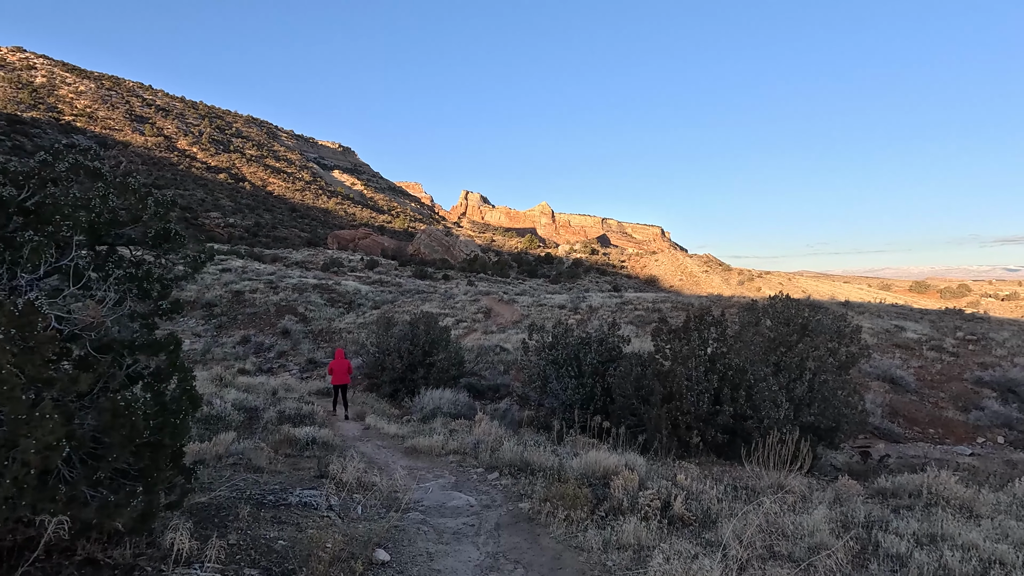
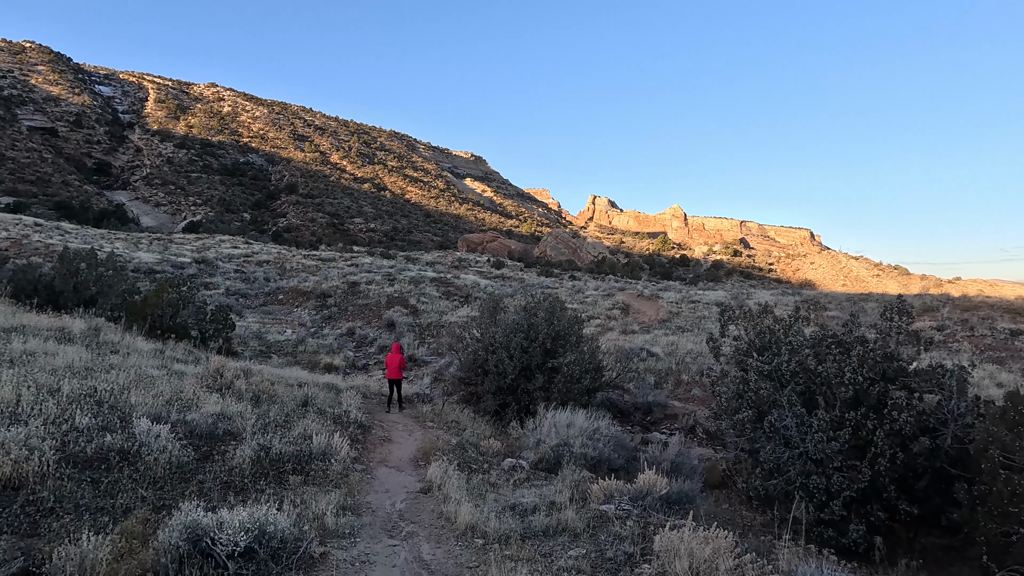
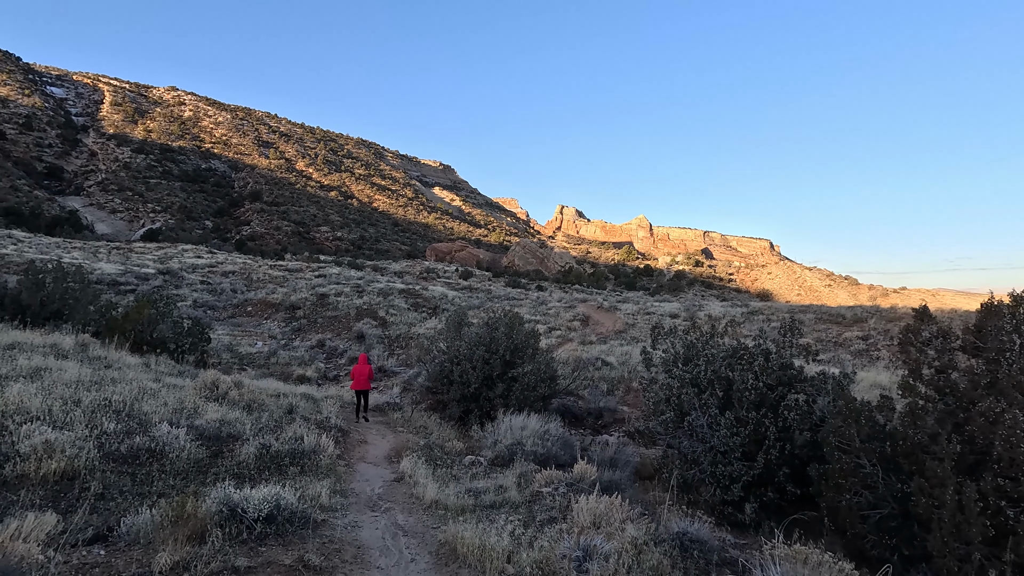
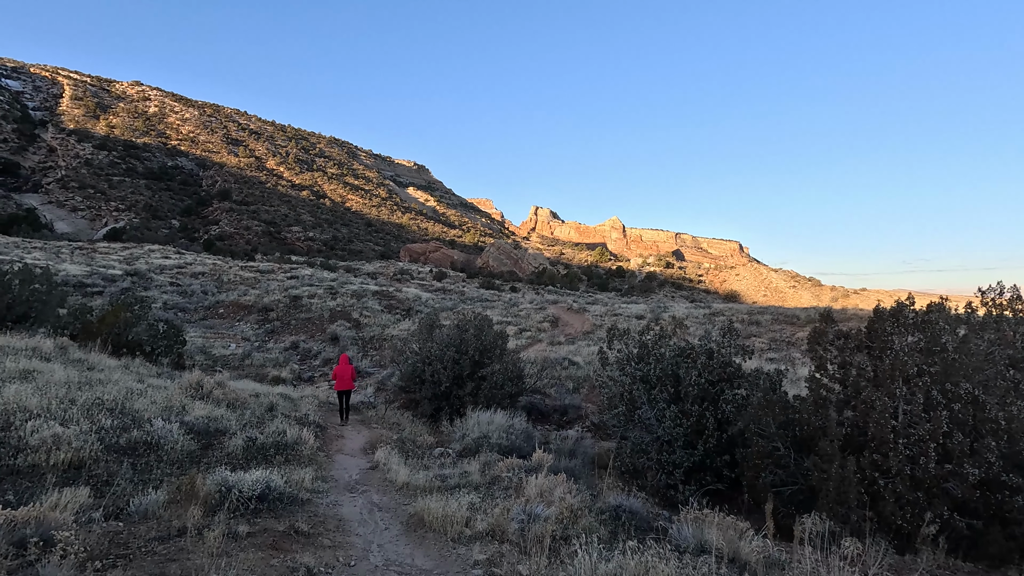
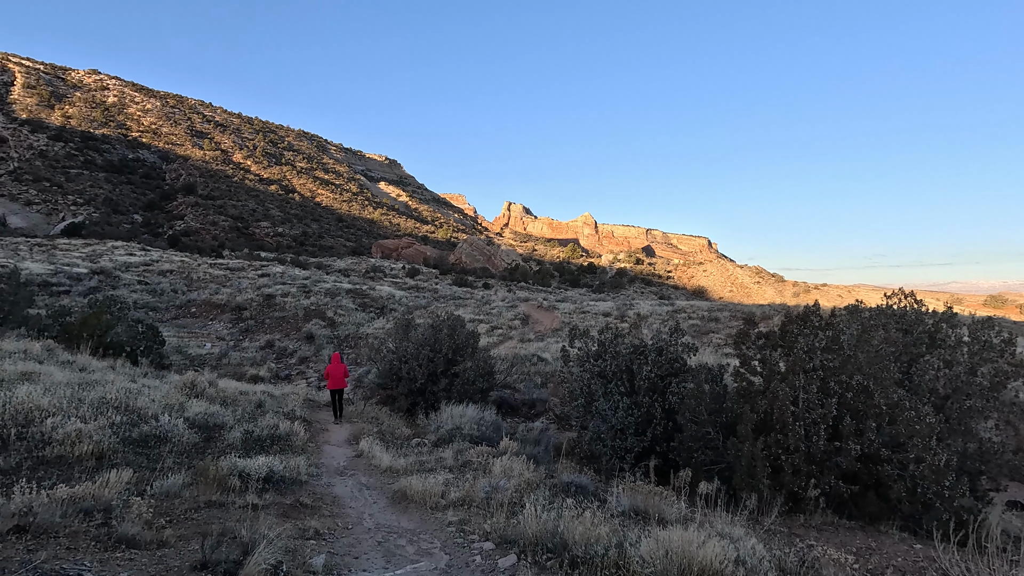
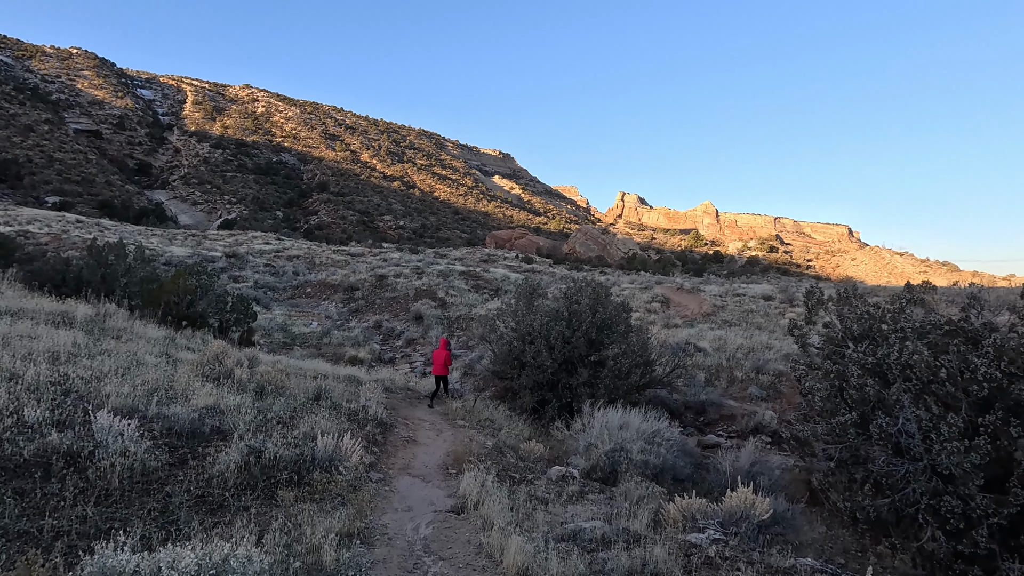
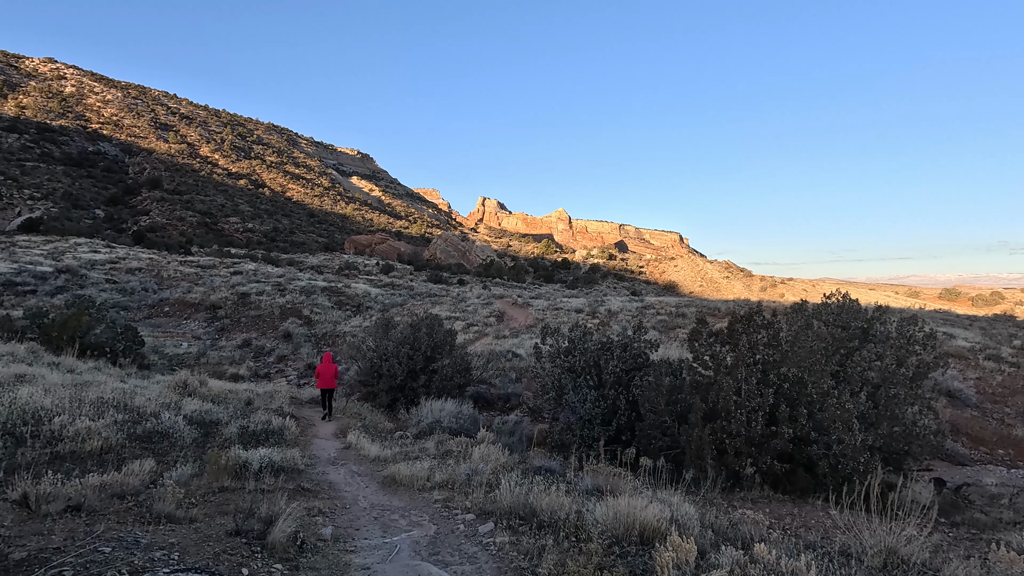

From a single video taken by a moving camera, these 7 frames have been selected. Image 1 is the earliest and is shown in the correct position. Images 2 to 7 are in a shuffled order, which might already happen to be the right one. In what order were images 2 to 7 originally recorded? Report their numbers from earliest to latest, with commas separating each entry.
7, 5, 4, 3, 2, 6
